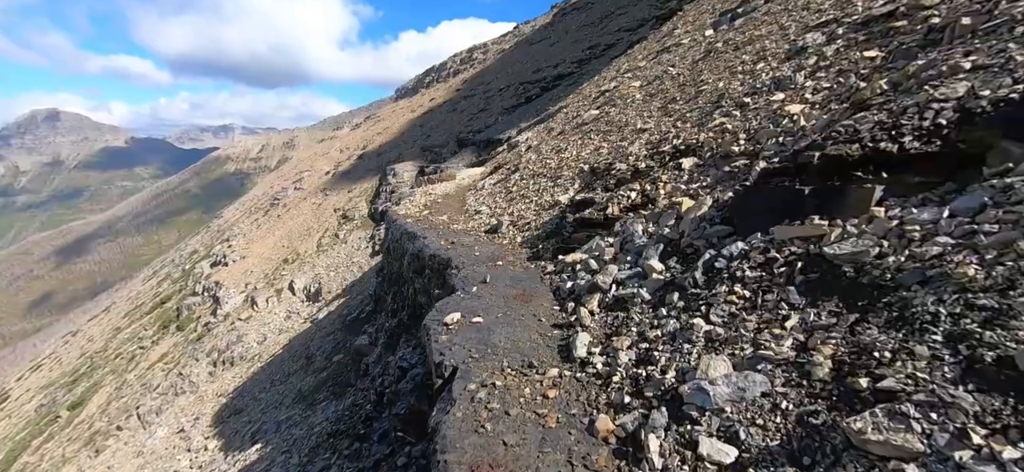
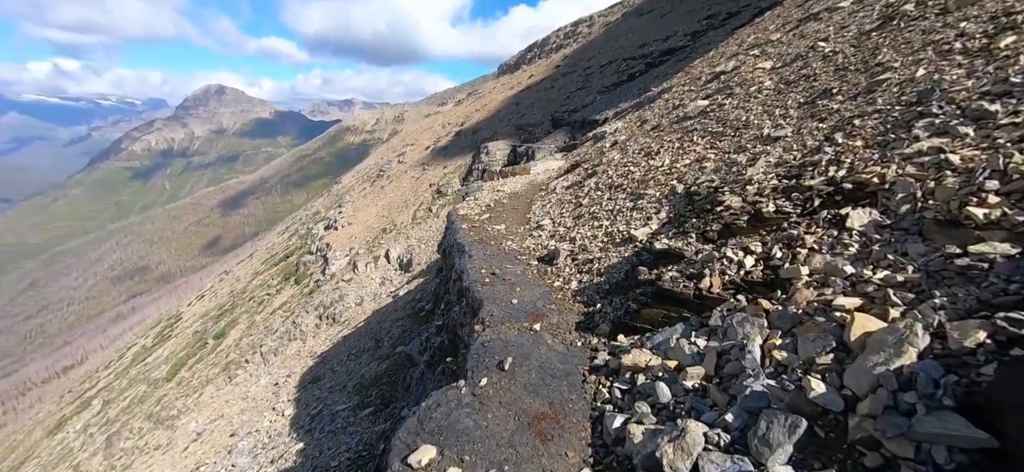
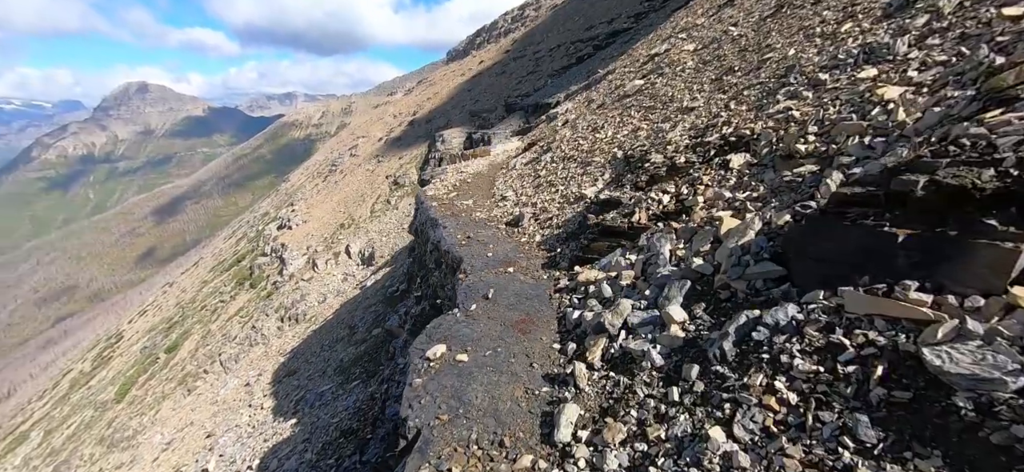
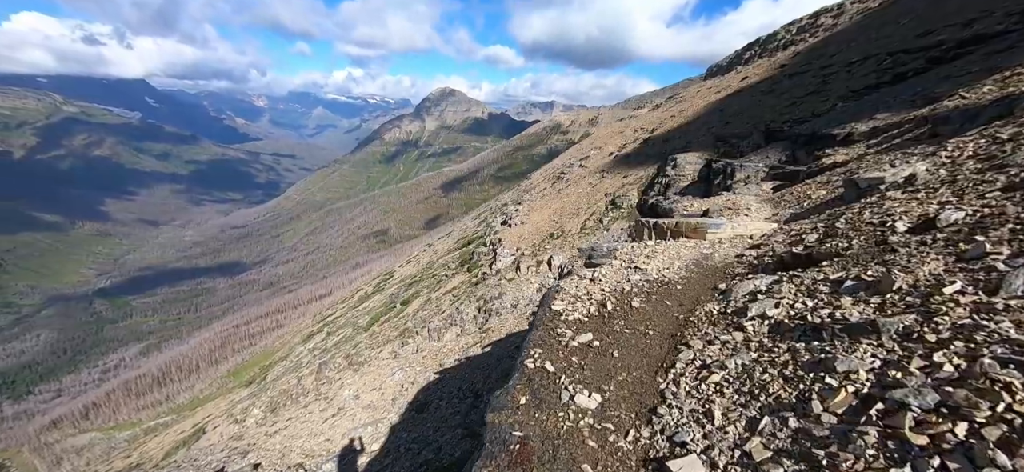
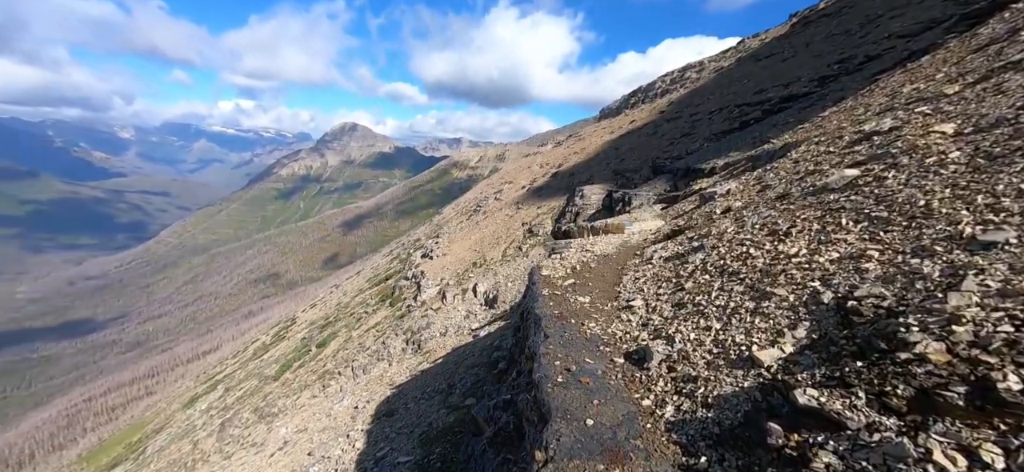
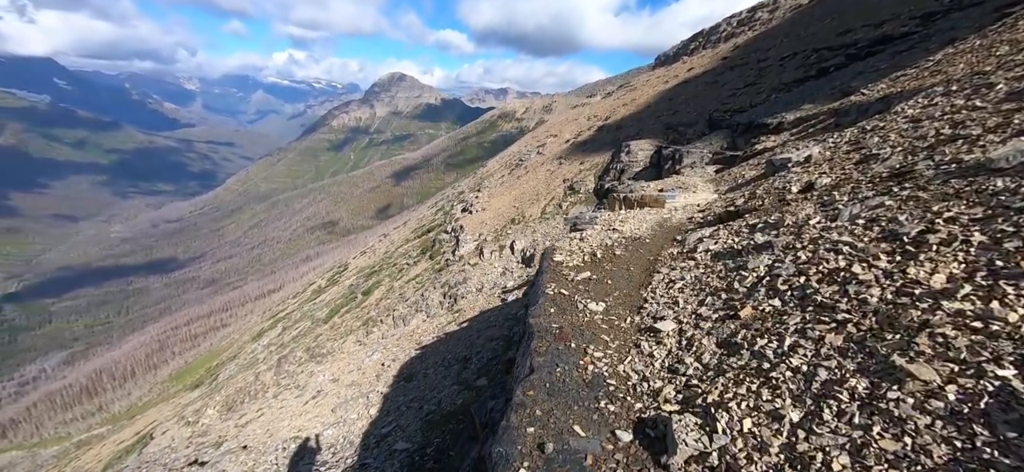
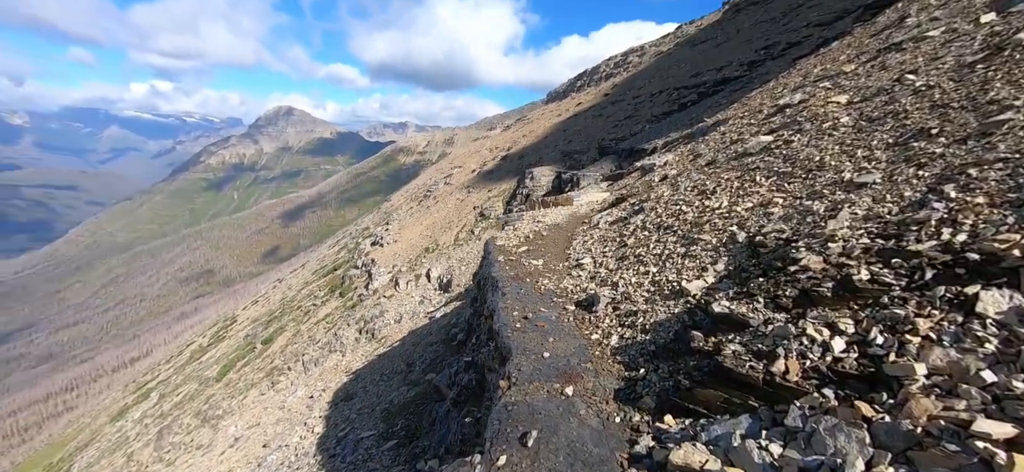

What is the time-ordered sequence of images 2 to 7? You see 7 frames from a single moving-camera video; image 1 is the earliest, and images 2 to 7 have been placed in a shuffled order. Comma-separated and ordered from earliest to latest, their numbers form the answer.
3, 2, 7, 5, 6, 4
